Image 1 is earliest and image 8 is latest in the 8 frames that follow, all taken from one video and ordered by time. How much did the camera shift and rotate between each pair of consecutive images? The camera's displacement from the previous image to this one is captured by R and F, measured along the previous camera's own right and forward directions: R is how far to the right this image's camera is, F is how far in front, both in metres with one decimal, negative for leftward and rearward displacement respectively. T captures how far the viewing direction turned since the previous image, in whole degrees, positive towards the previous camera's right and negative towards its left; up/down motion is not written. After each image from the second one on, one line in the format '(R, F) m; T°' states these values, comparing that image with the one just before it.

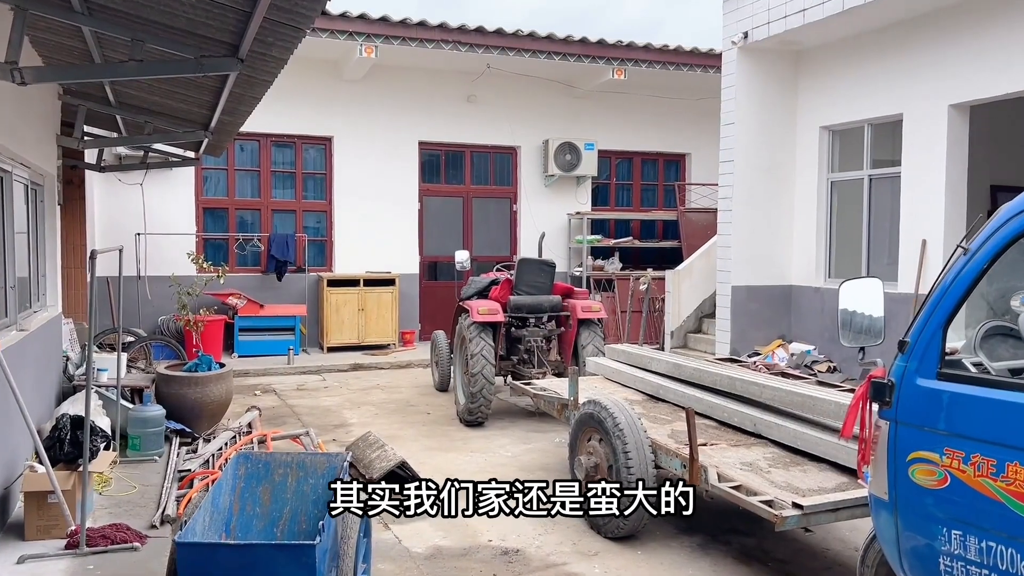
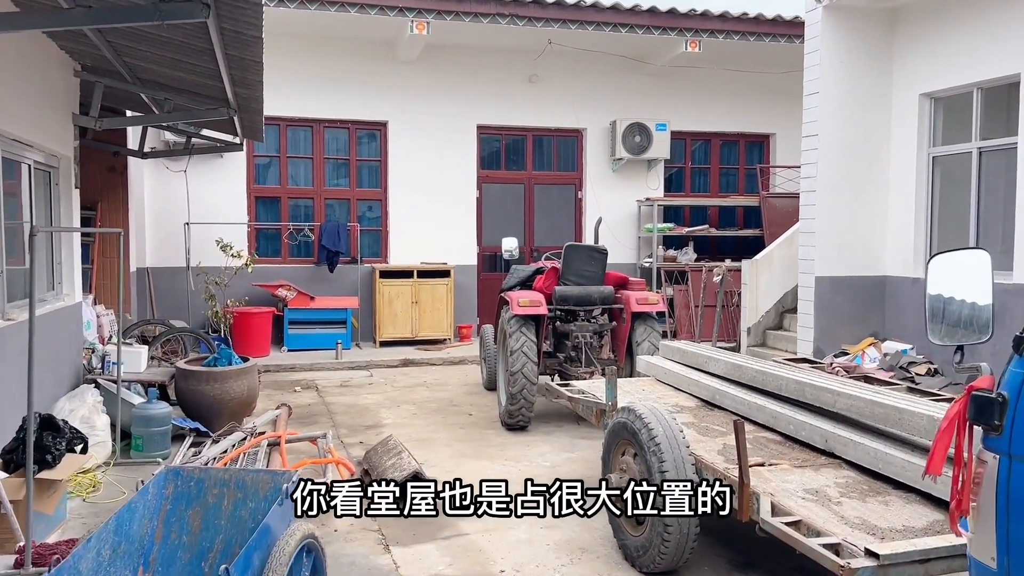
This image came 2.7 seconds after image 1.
(+0.3, +0.7) m; -6°
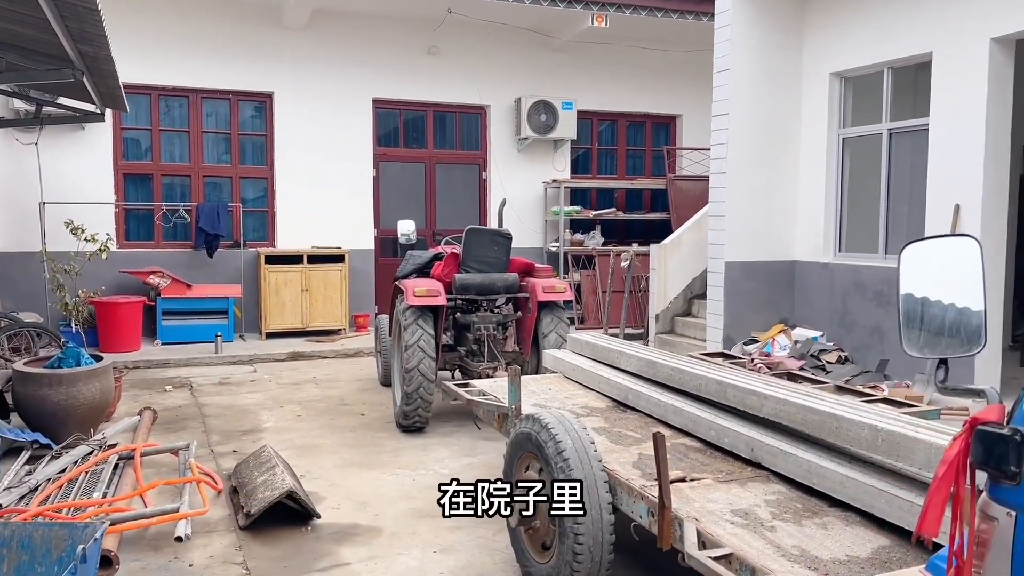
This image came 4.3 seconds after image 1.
(+0.1, +0.5) m; +6°
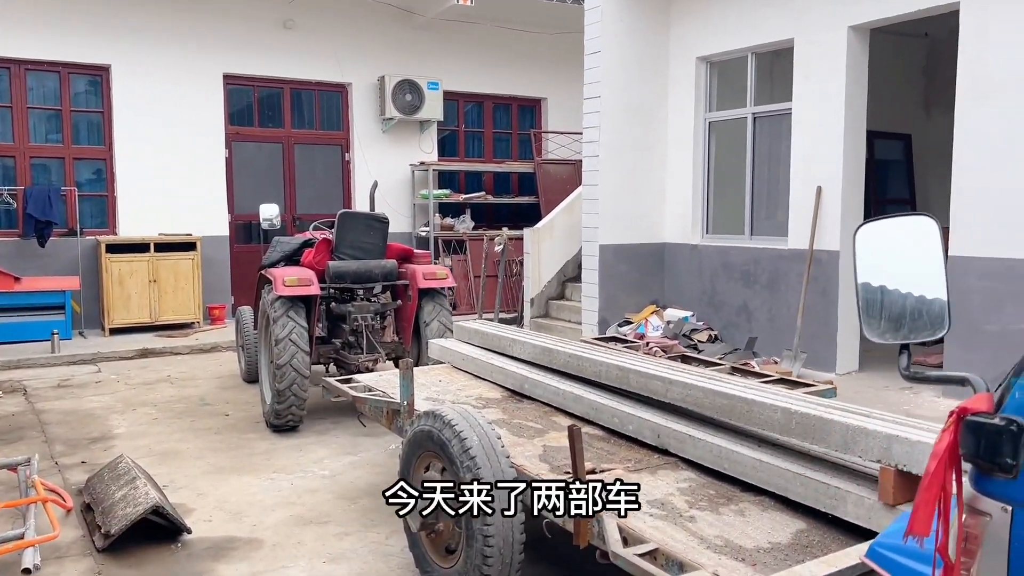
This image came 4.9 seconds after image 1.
(-0.1, +0.2) m; +10°
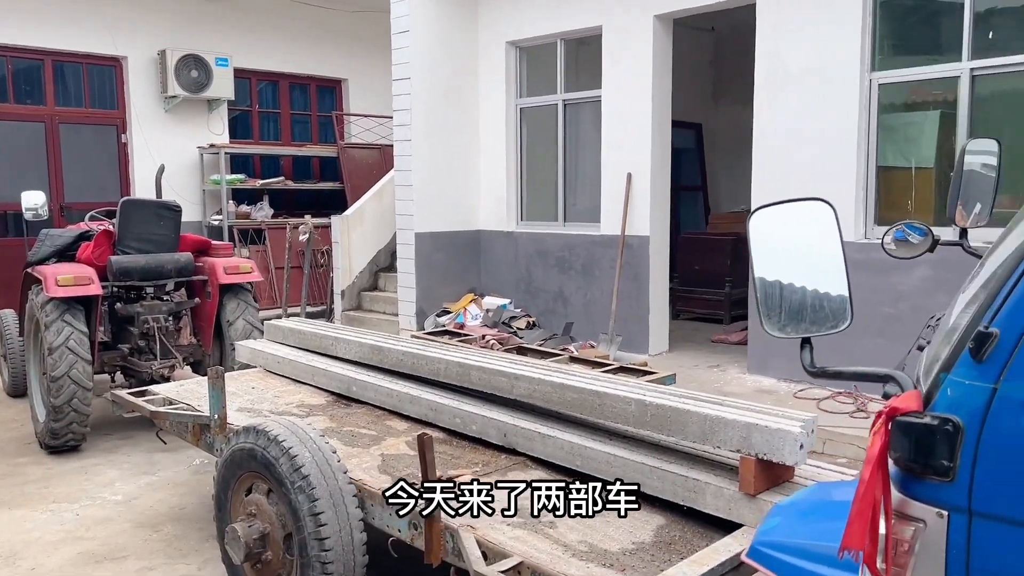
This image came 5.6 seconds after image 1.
(-0.1, +0.2) m; +14°
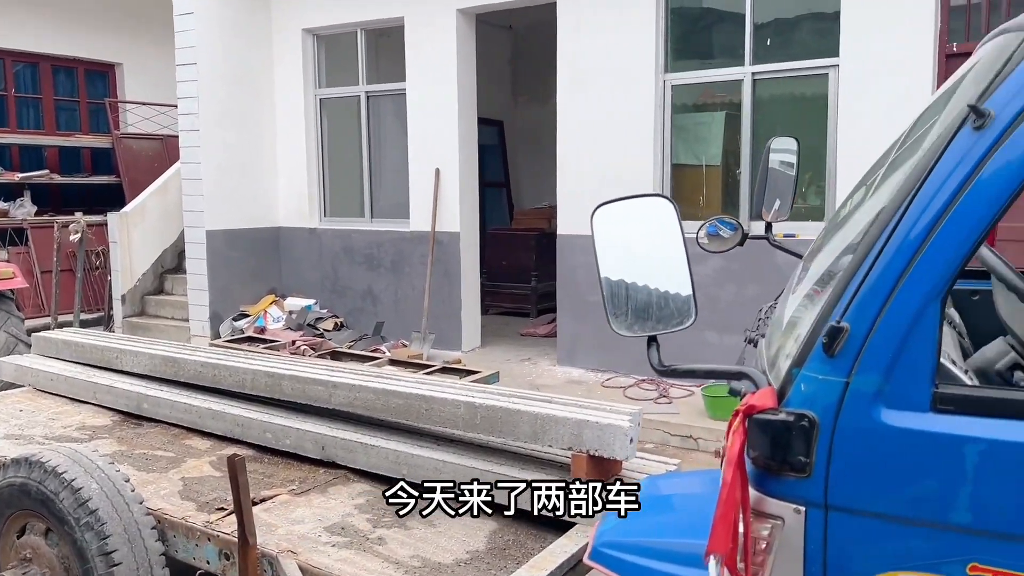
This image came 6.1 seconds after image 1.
(-0.1, +0.1) m; +14°
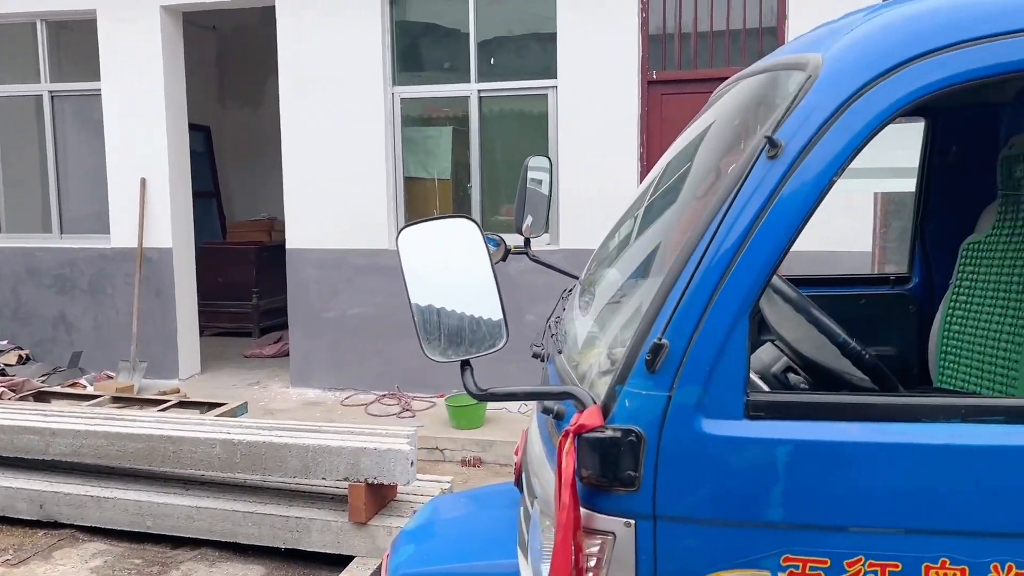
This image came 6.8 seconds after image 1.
(-0.1, +0.1) m; +19°
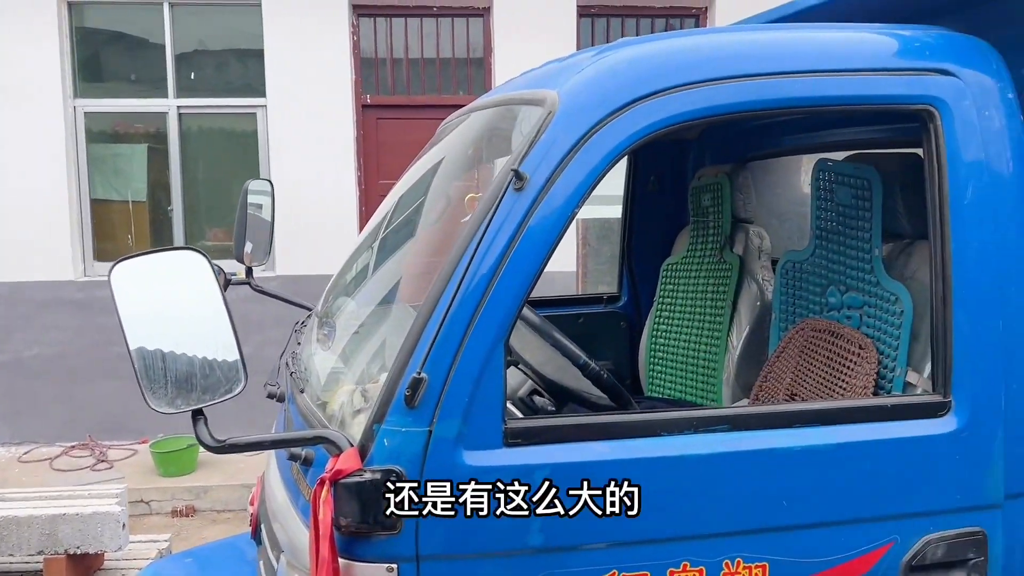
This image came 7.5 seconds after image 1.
(0.0, +0.1) m; +19°
